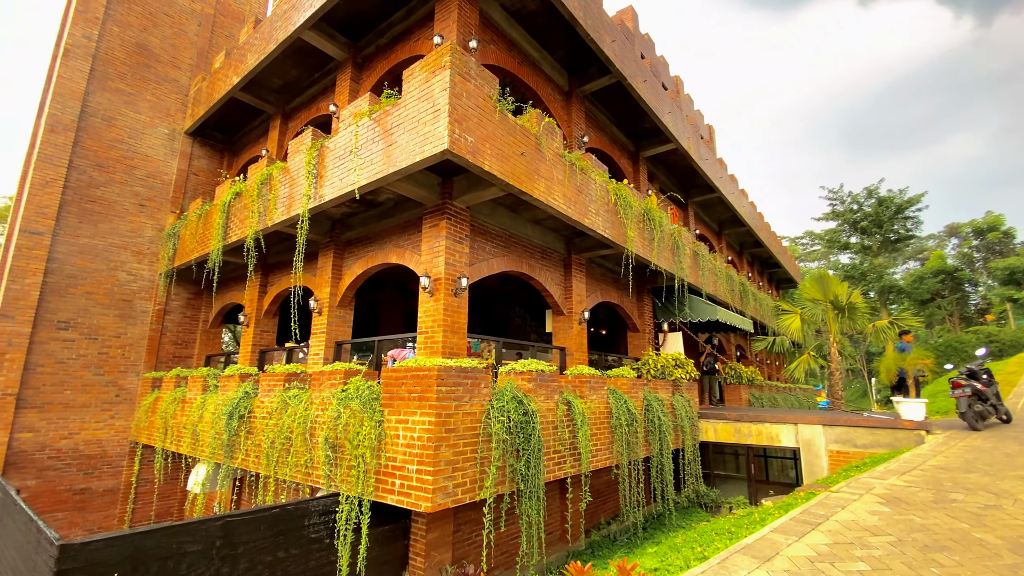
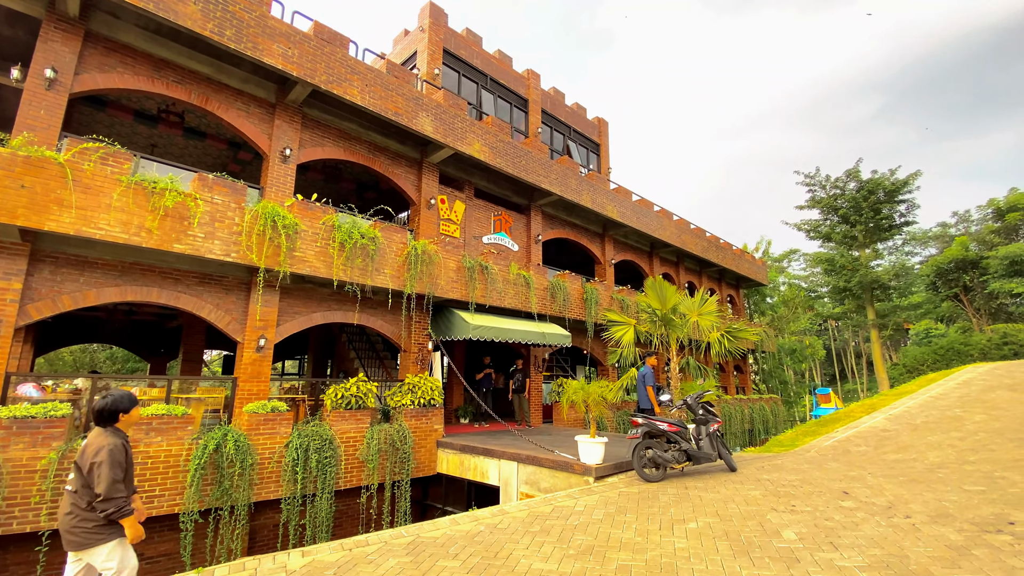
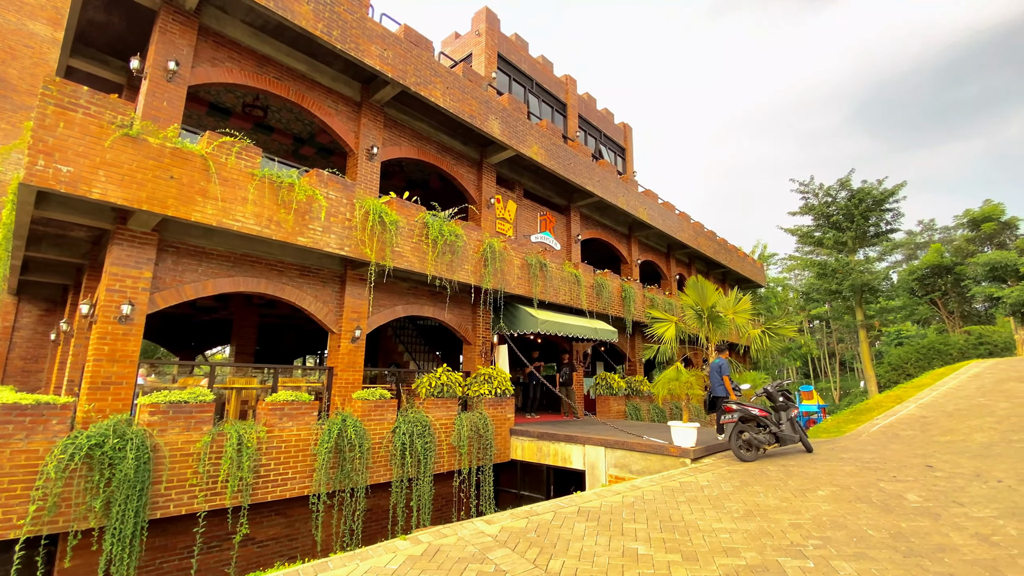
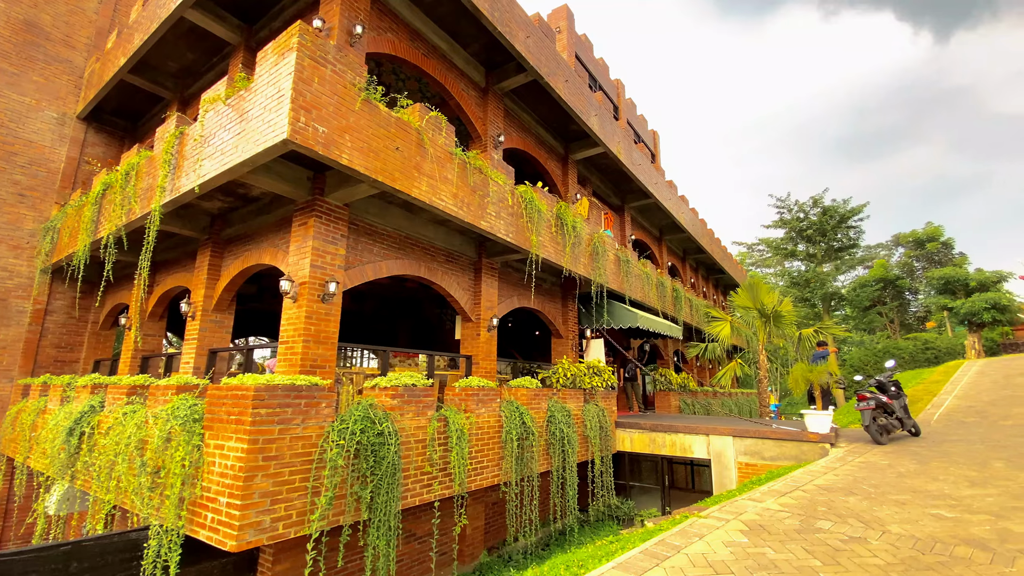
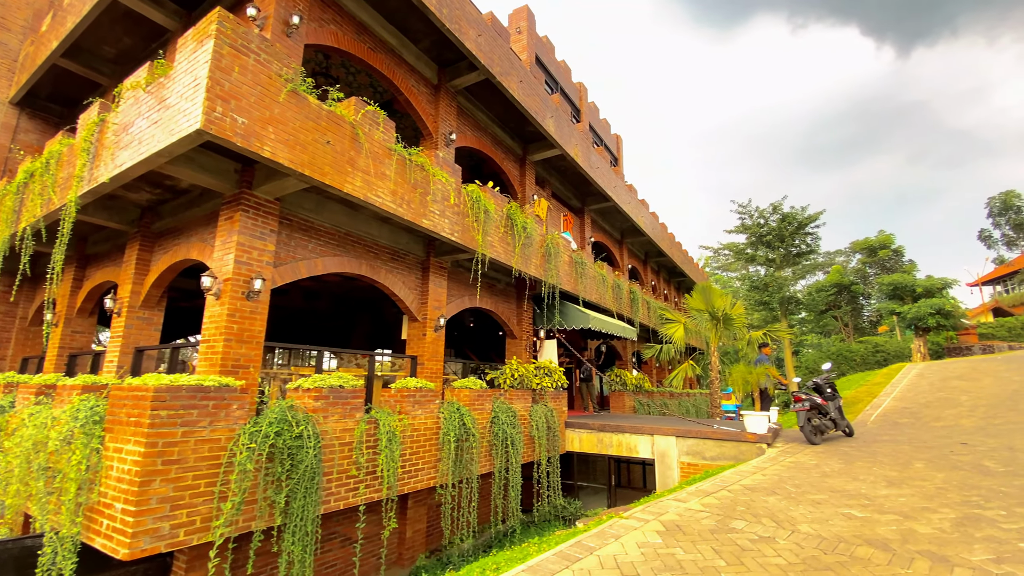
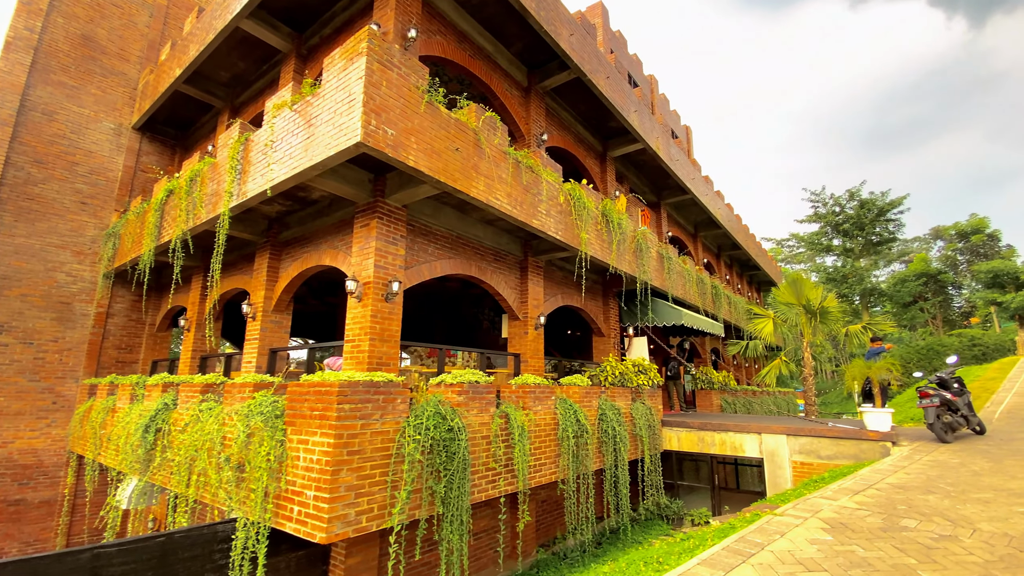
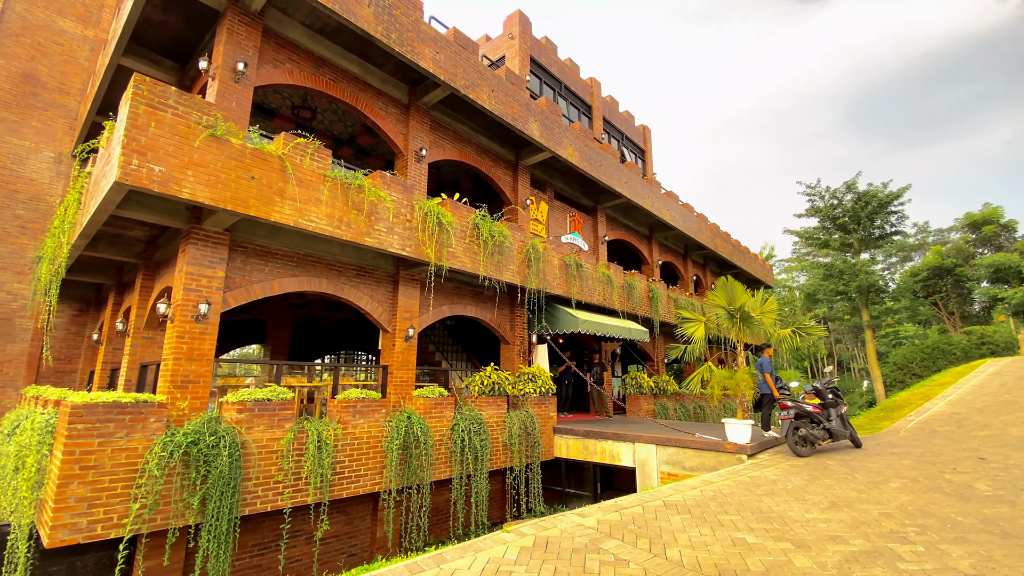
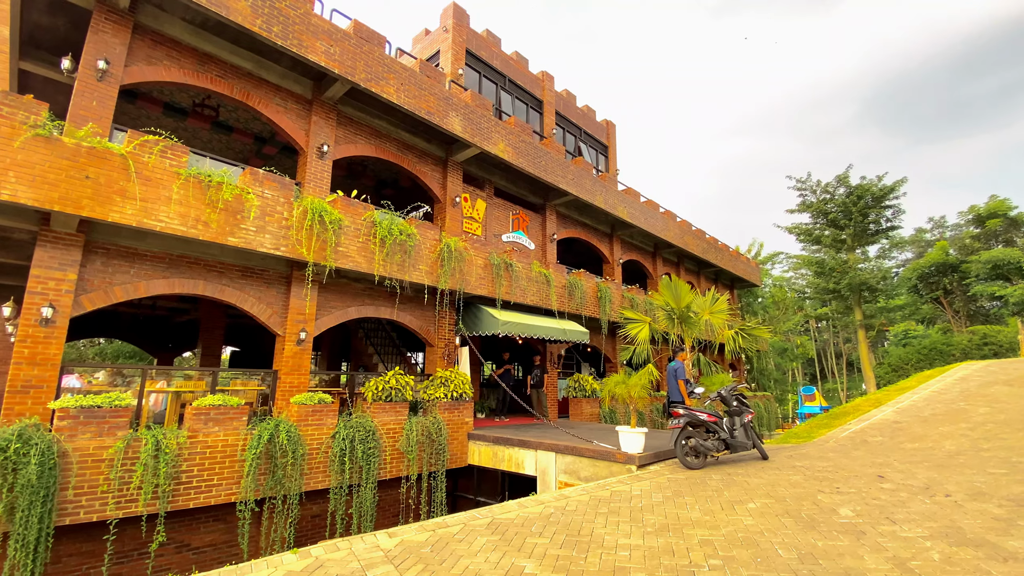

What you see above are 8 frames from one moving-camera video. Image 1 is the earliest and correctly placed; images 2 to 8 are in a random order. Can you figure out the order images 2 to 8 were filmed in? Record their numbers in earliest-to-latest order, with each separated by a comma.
6, 4, 5, 7, 3, 8, 2
